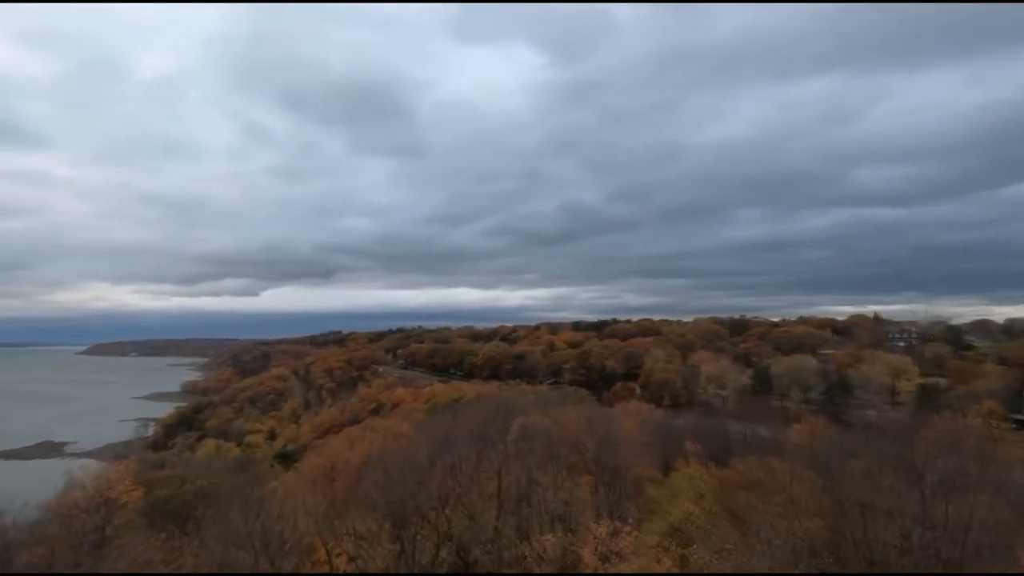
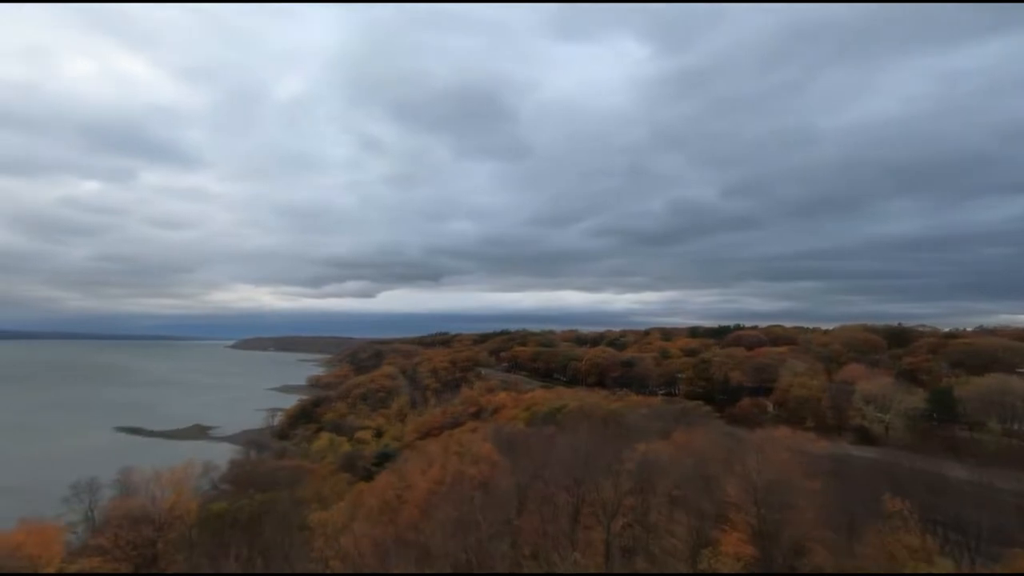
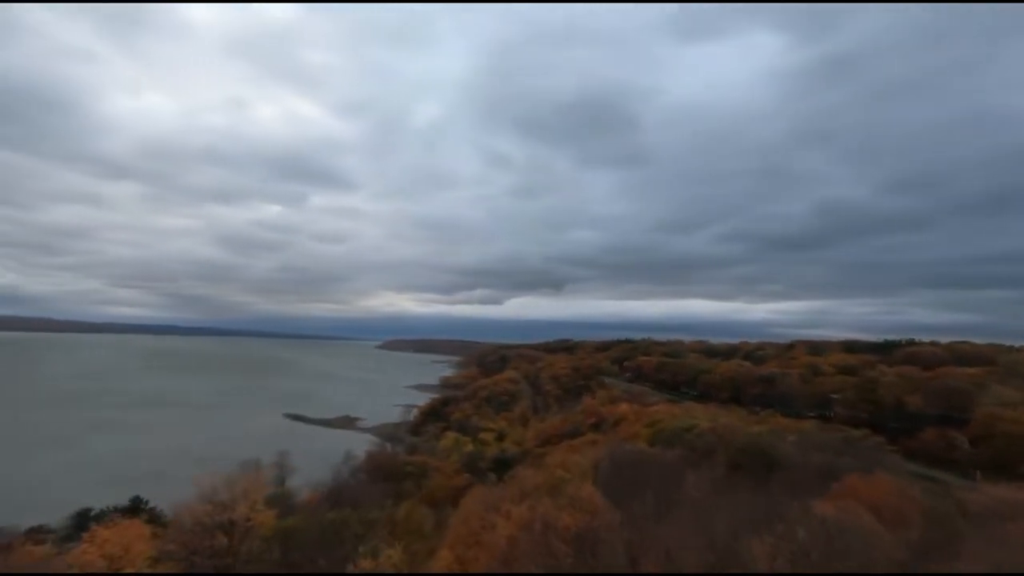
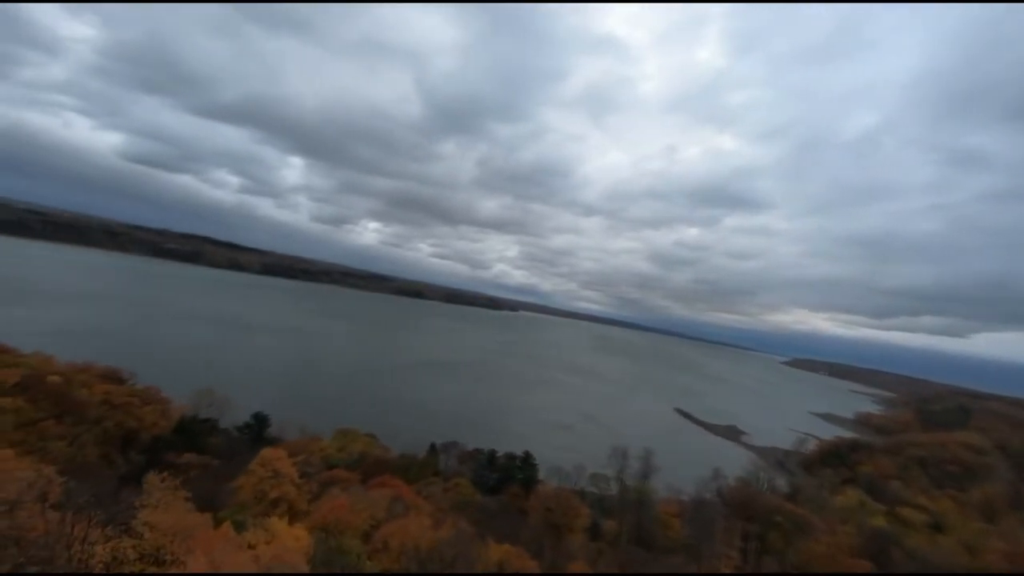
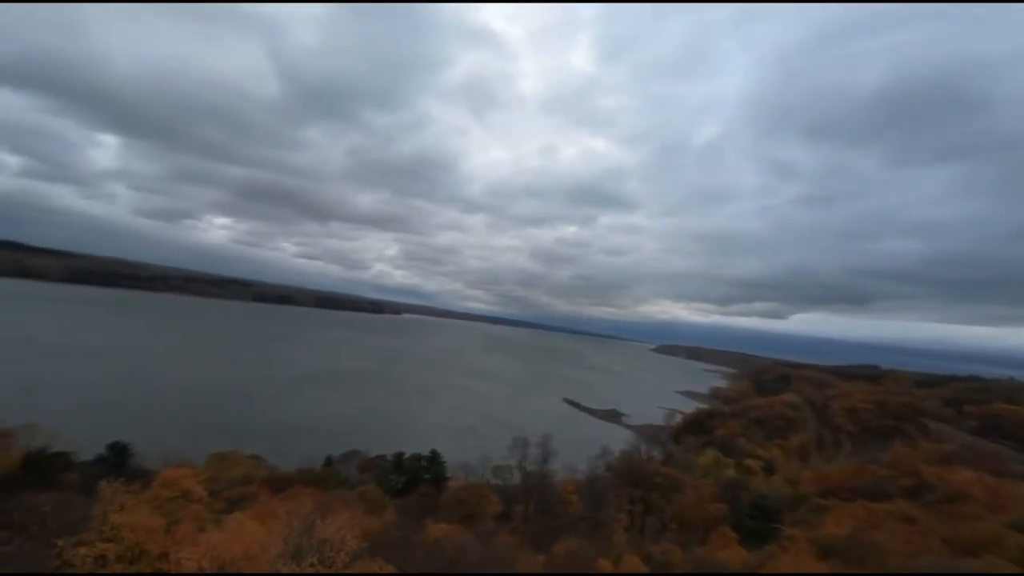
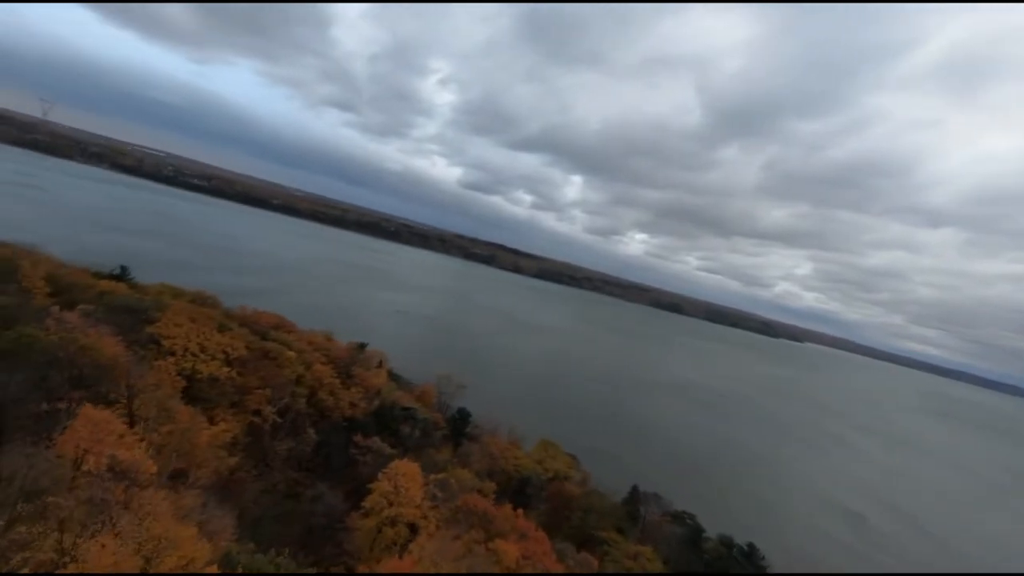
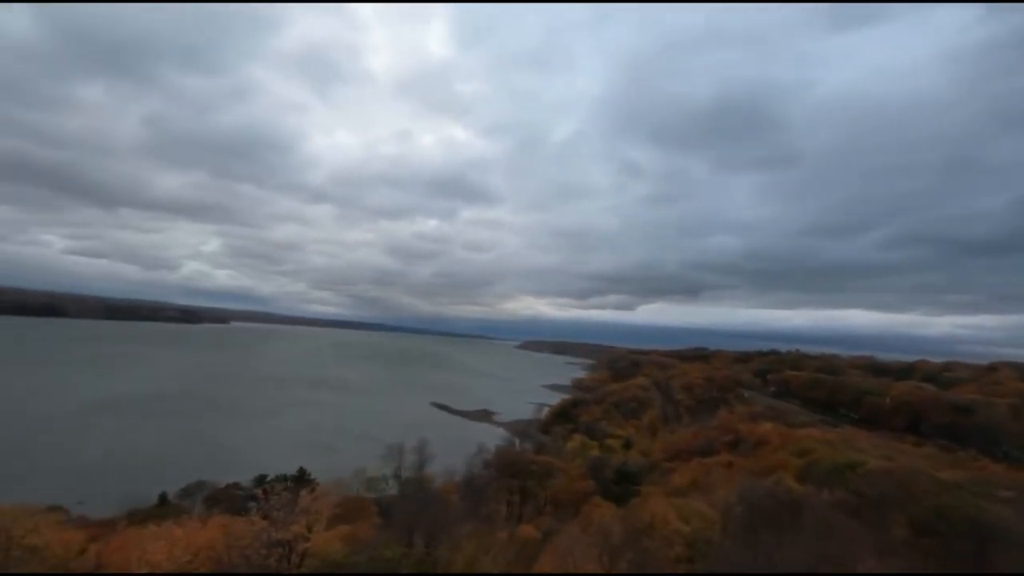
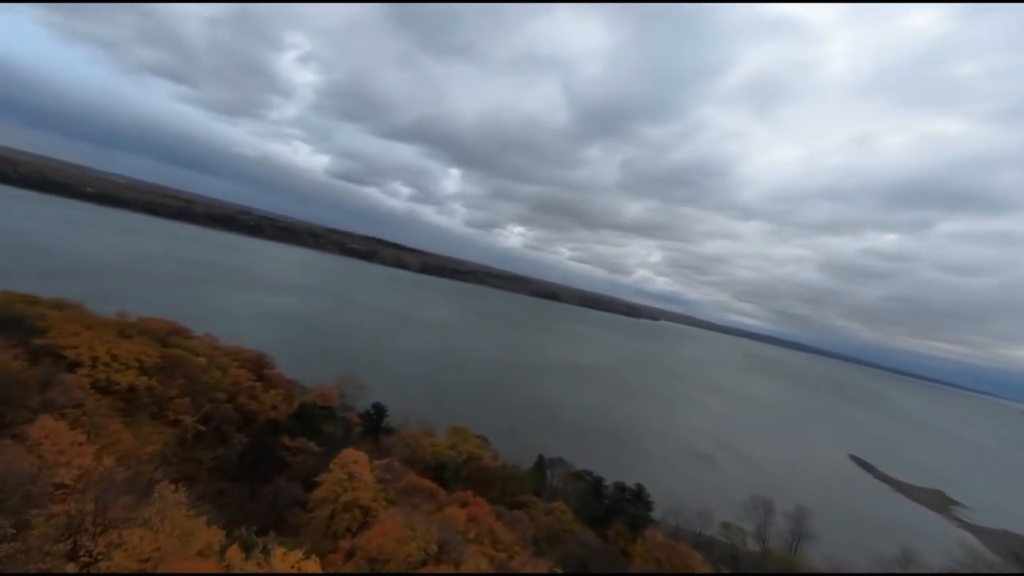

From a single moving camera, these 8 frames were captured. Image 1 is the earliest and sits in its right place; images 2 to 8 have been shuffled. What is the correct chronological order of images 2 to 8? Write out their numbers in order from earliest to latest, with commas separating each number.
2, 3, 7, 5, 4, 8, 6
